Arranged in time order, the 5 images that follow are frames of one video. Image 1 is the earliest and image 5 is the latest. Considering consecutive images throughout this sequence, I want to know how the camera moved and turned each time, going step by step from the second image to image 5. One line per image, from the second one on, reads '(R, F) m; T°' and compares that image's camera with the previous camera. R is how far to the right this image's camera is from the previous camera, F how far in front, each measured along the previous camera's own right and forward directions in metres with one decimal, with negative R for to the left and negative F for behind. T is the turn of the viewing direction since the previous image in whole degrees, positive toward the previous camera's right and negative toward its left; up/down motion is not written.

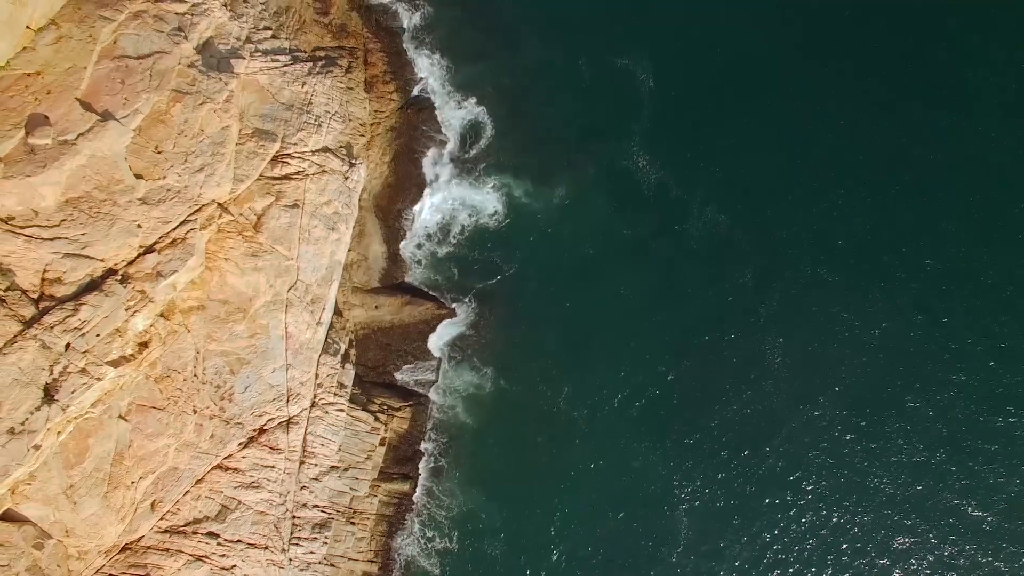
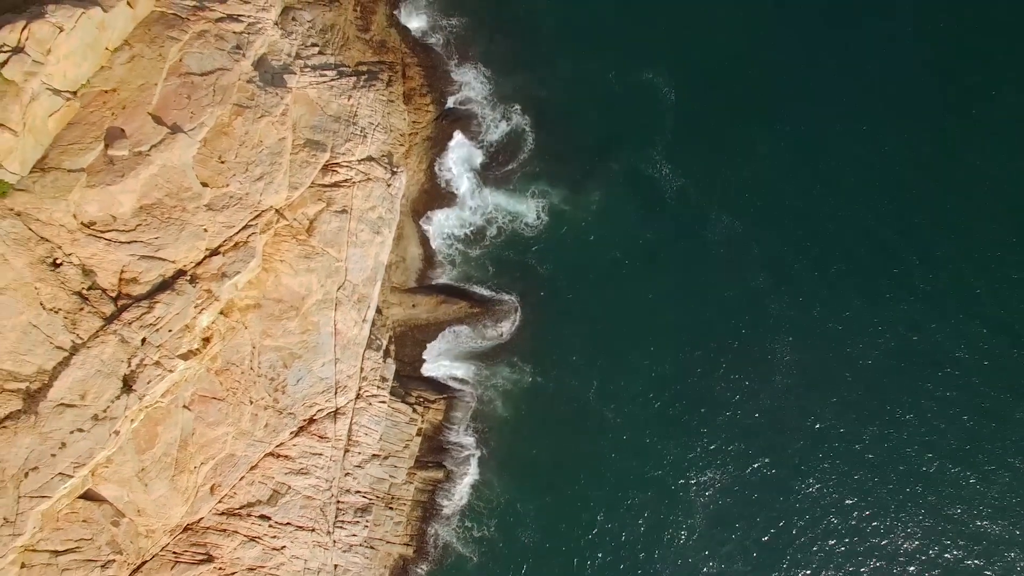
(-1.7, -2.5) m; 0°
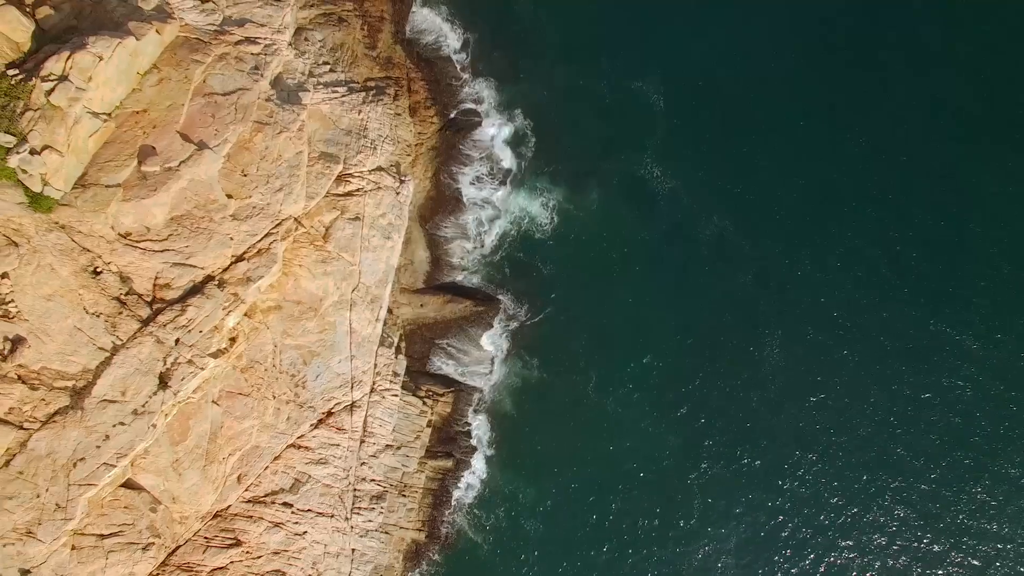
(-0.2, -2.7) m; 0°
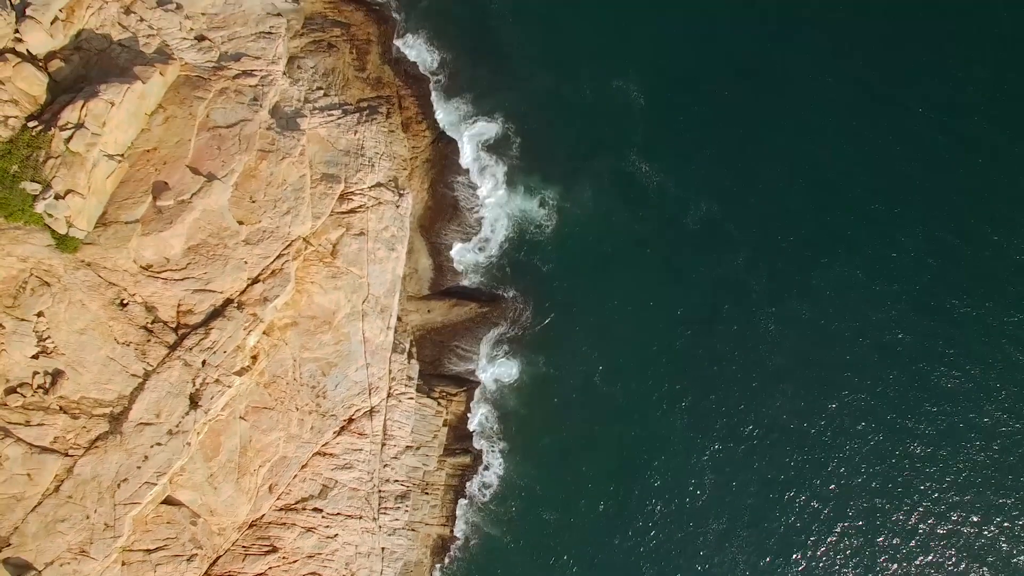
(0.0, -2.0) m; 0°
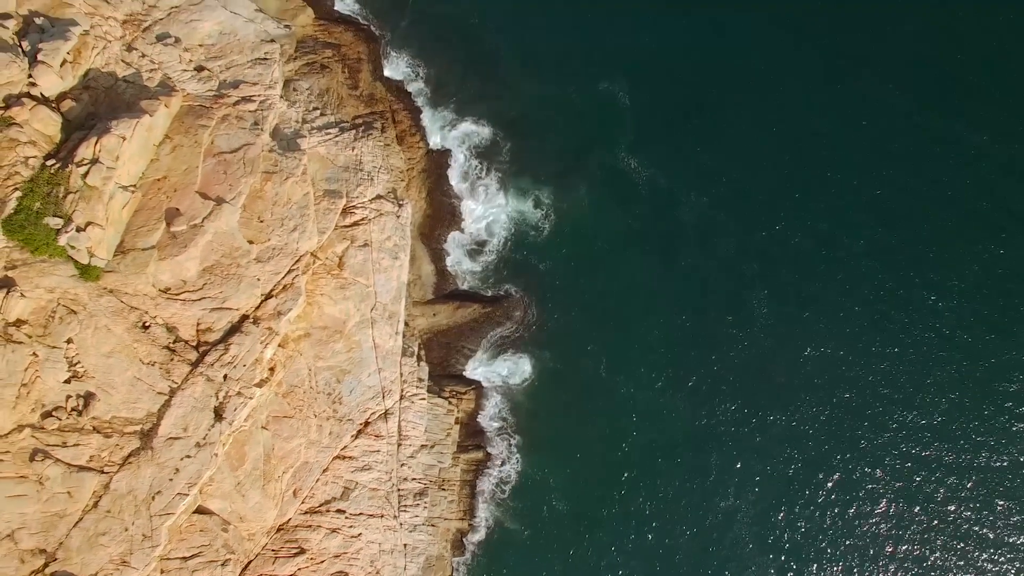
(+0.1, -1.9) m; 0°
